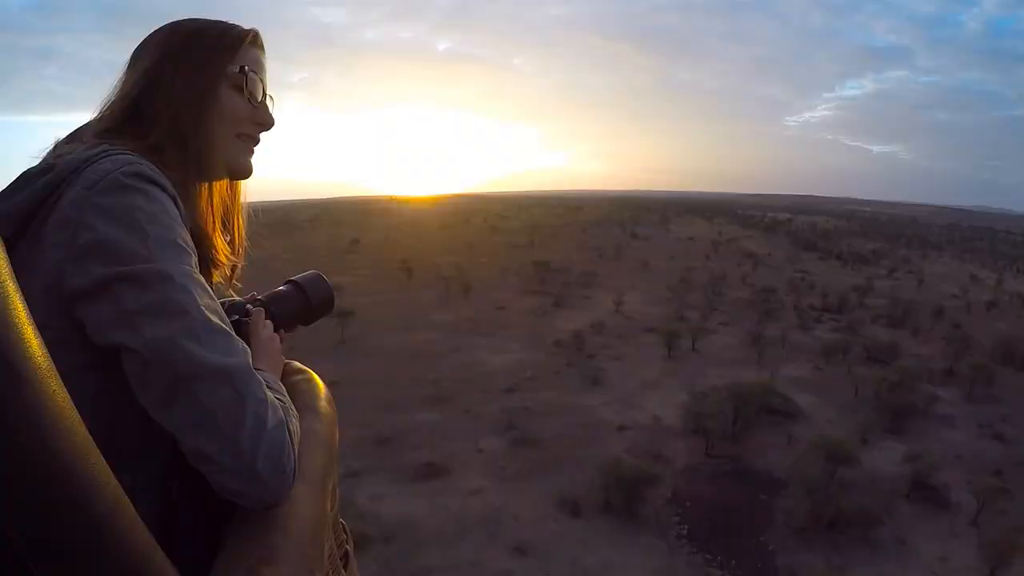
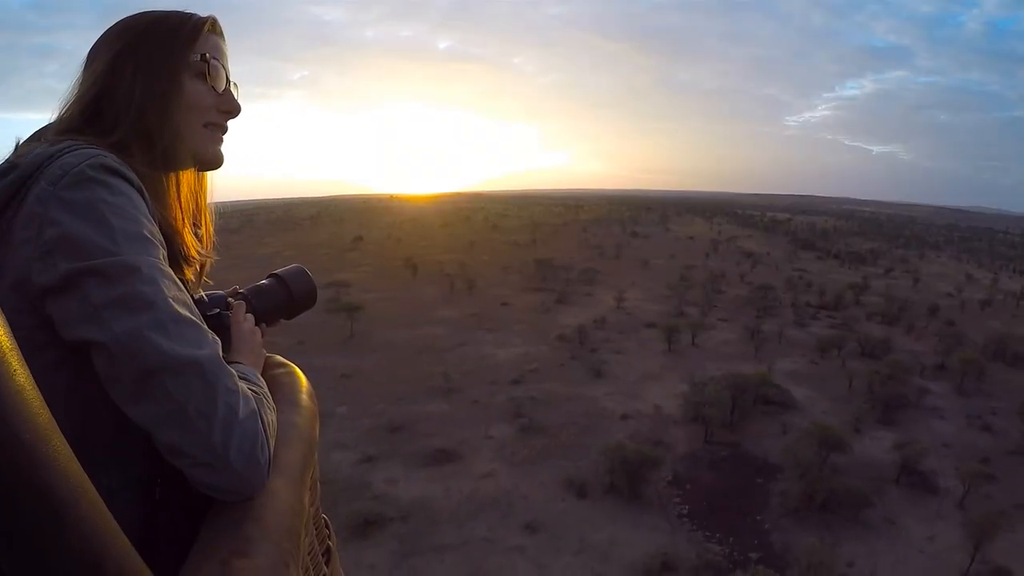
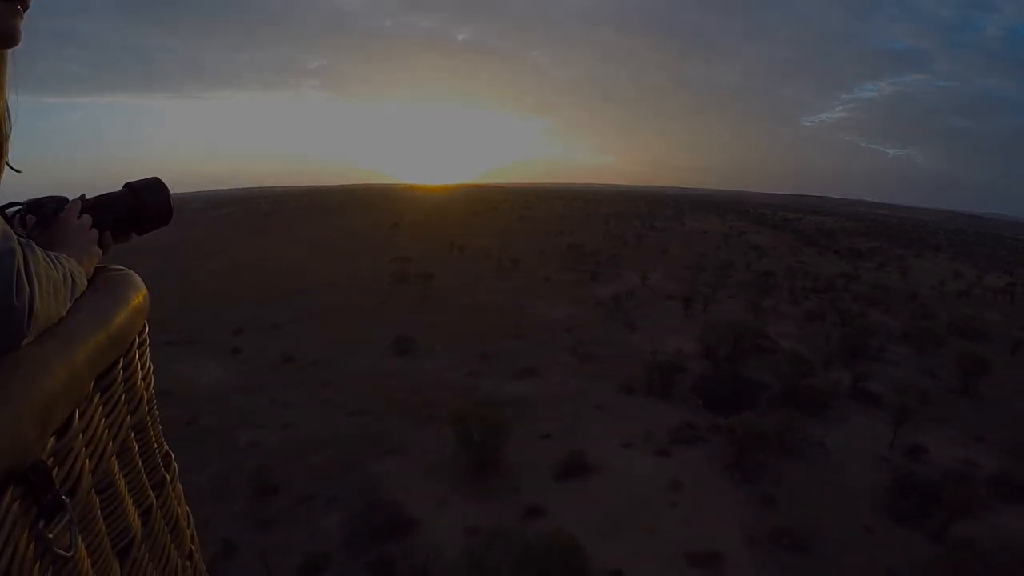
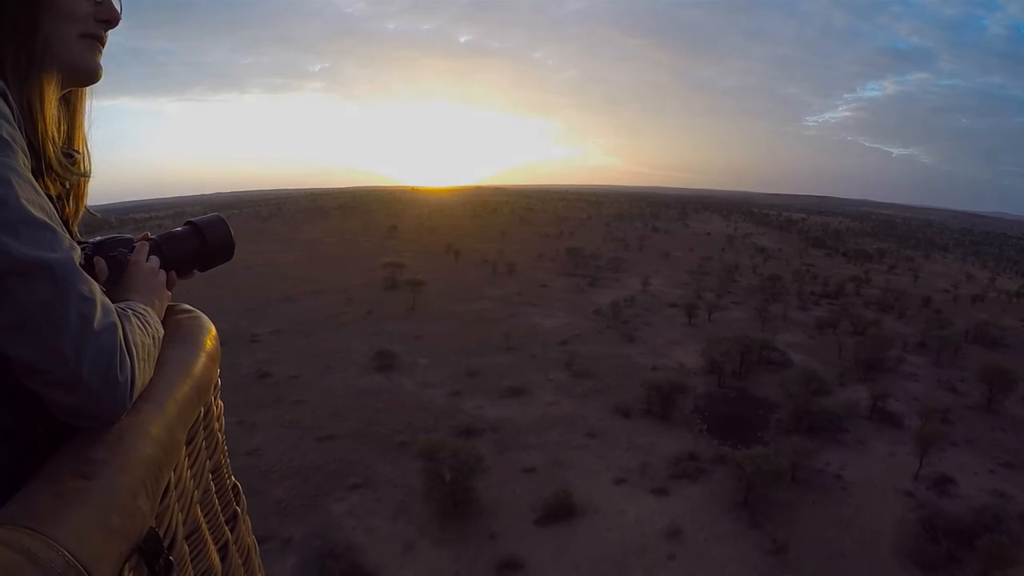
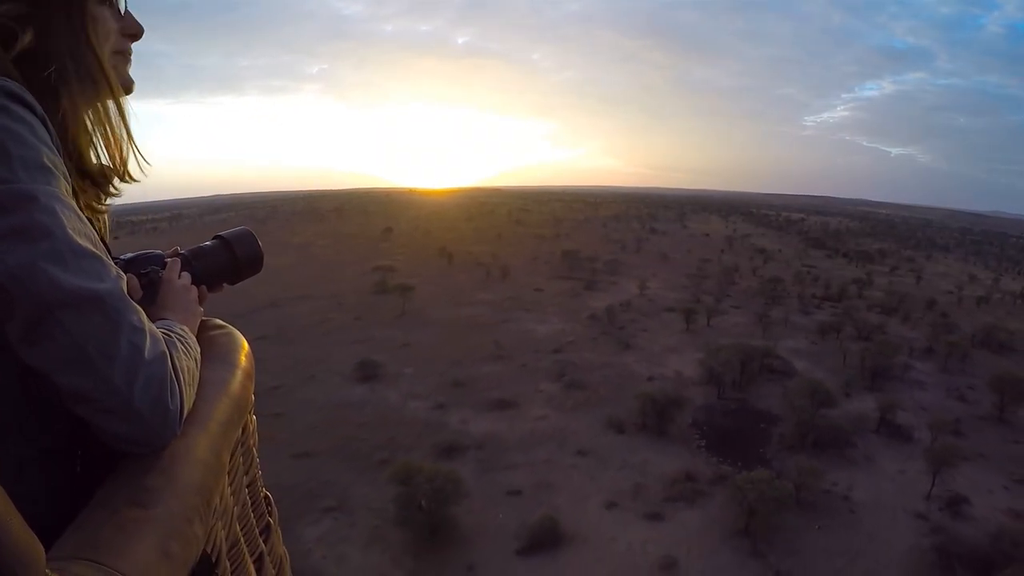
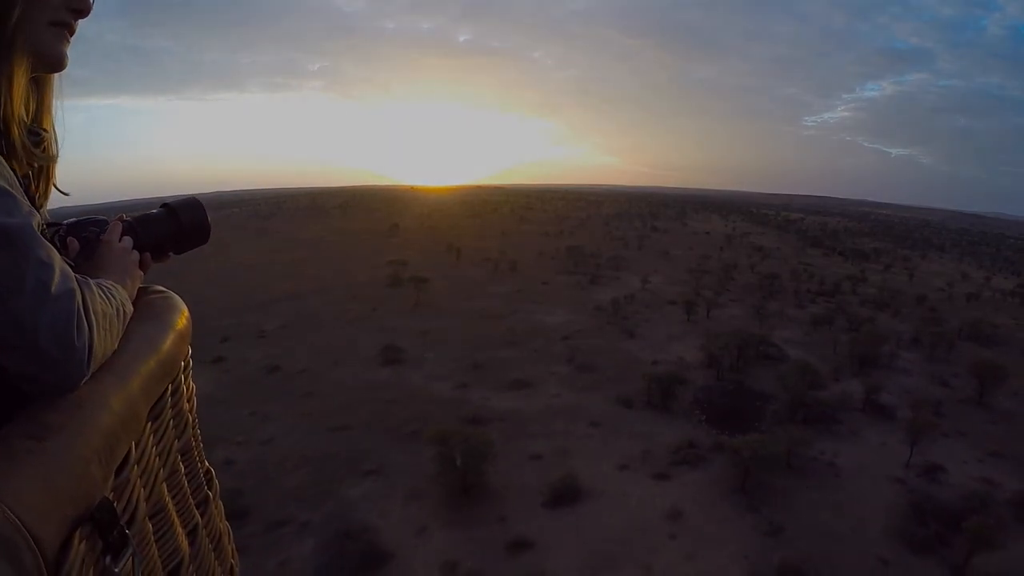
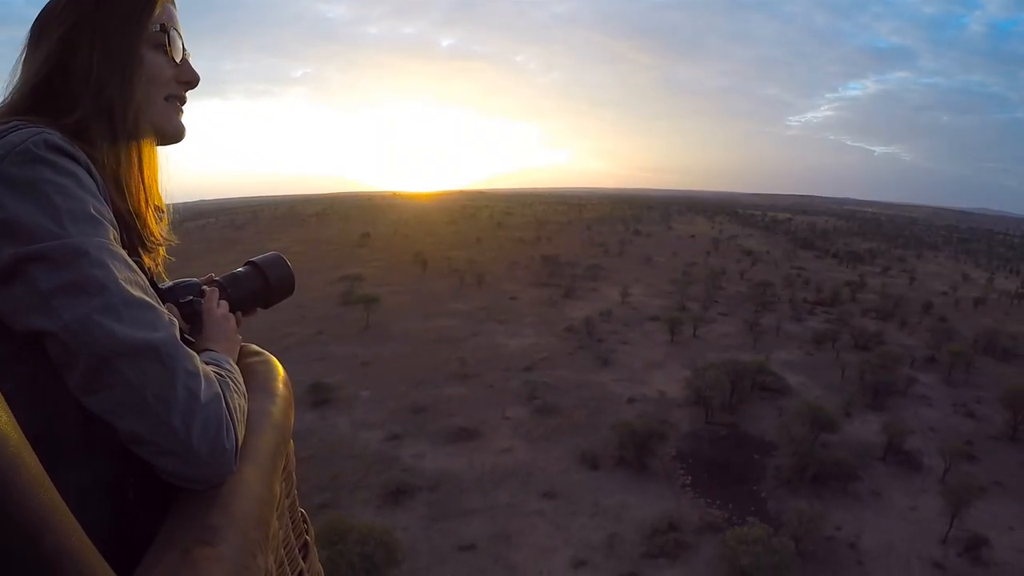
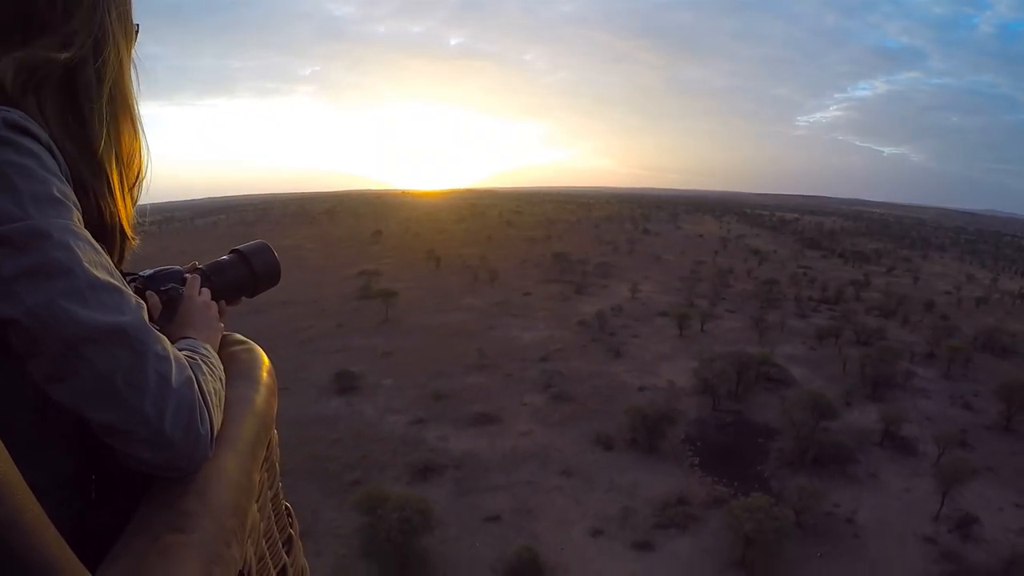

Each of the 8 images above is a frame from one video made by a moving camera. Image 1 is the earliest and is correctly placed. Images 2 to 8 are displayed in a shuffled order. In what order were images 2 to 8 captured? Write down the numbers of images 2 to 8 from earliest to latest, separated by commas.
2, 7, 8, 5, 4, 6, 3
